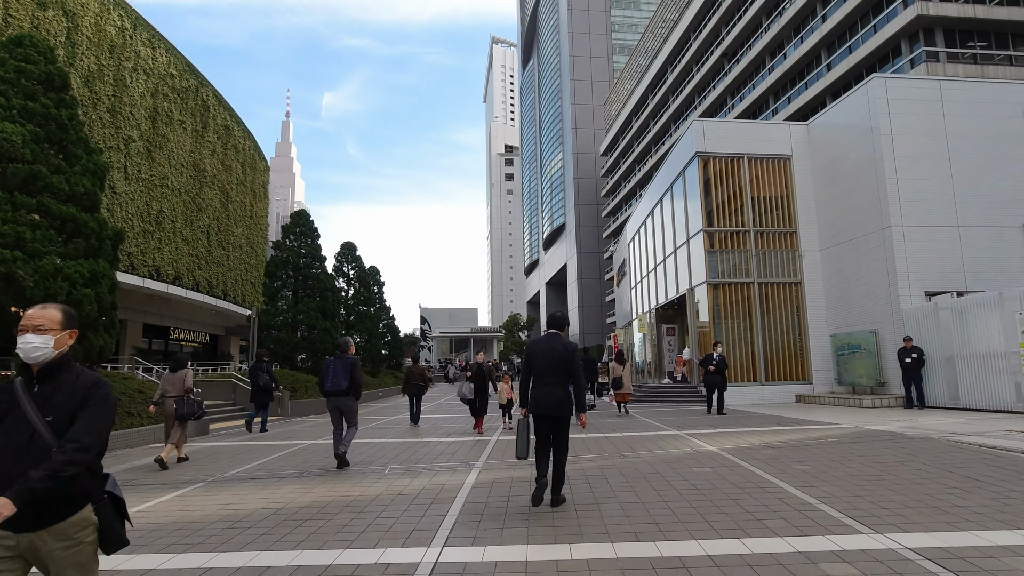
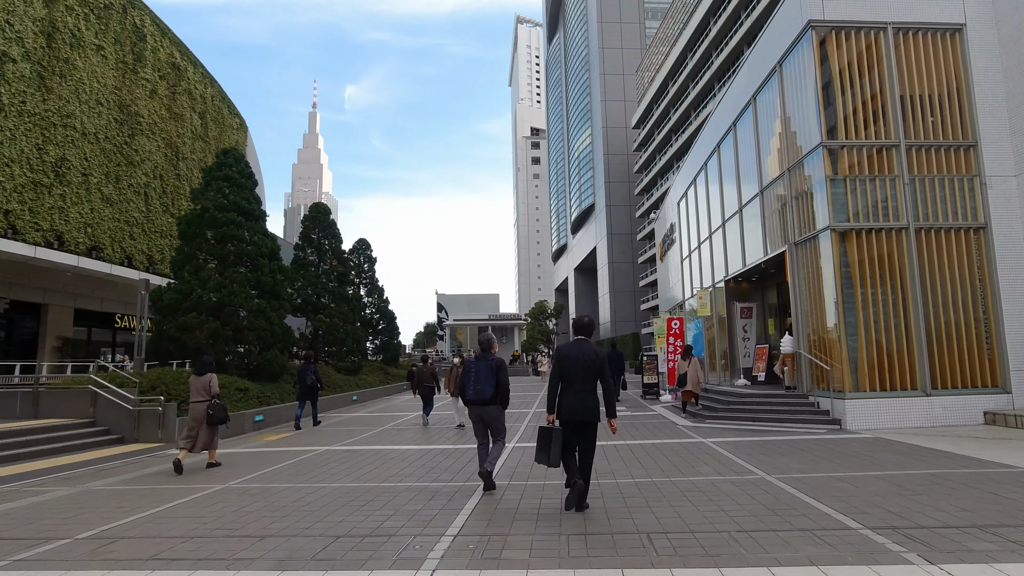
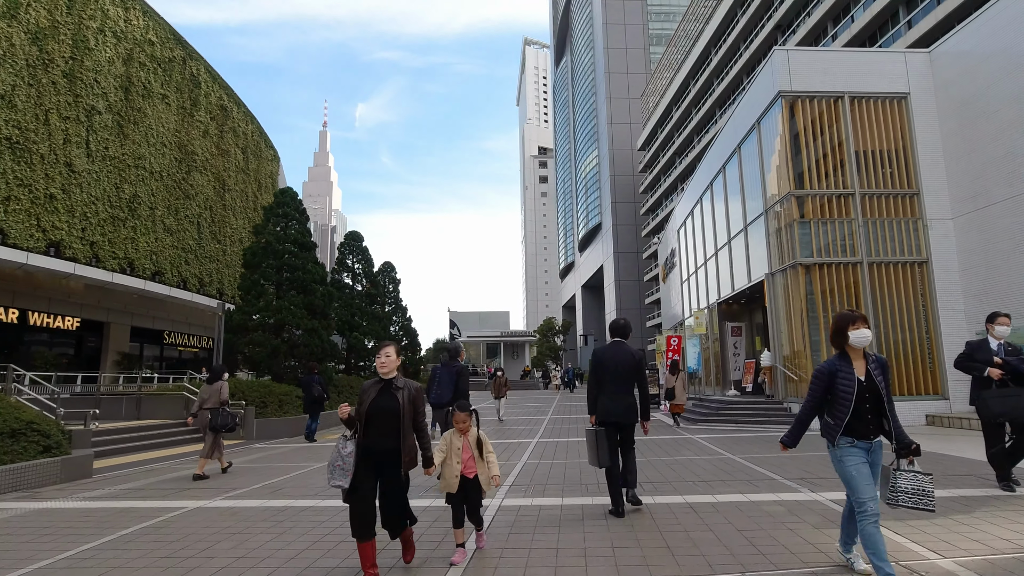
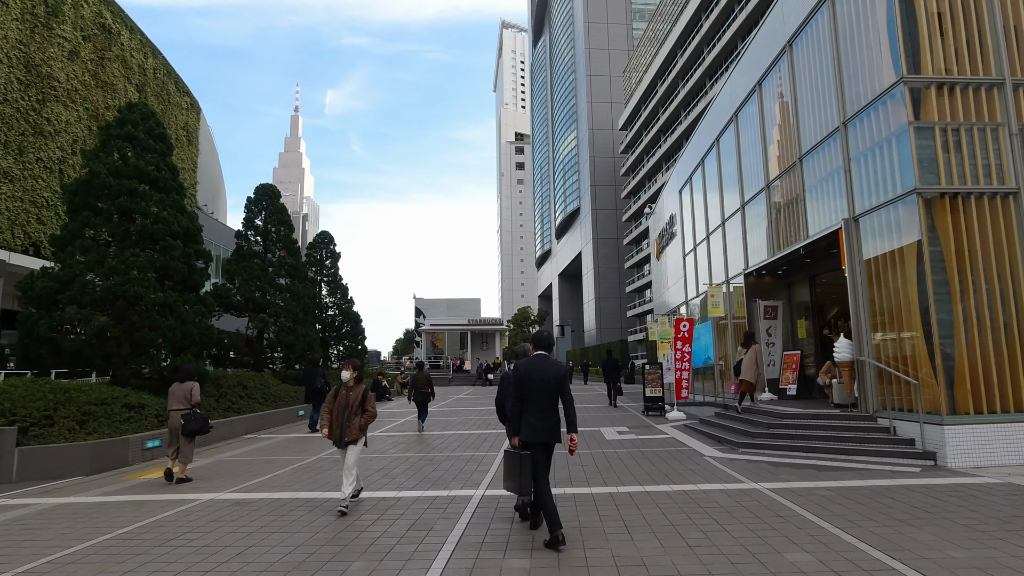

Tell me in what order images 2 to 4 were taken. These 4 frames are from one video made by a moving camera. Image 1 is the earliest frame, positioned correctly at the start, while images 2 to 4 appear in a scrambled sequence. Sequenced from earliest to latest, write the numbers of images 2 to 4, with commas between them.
3, 2, 4
